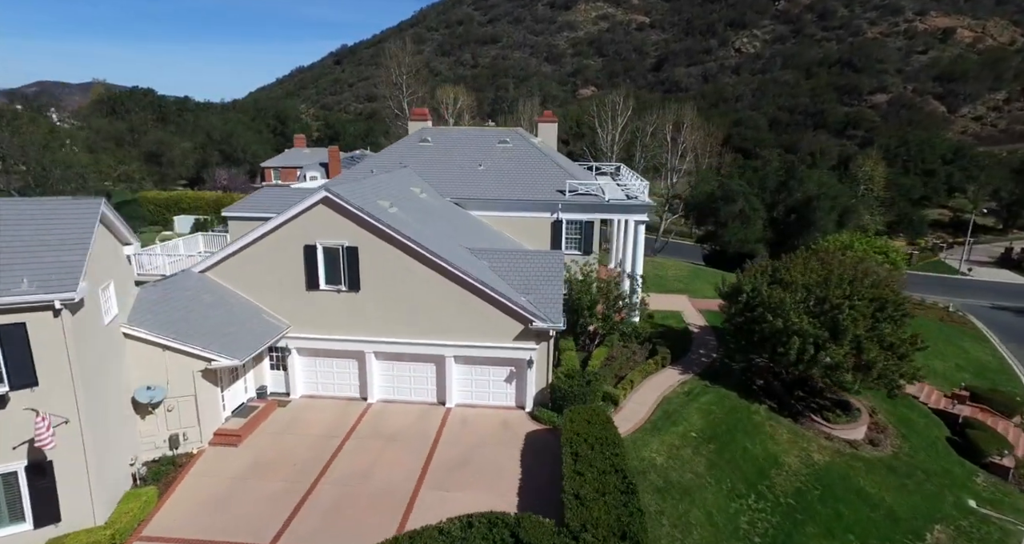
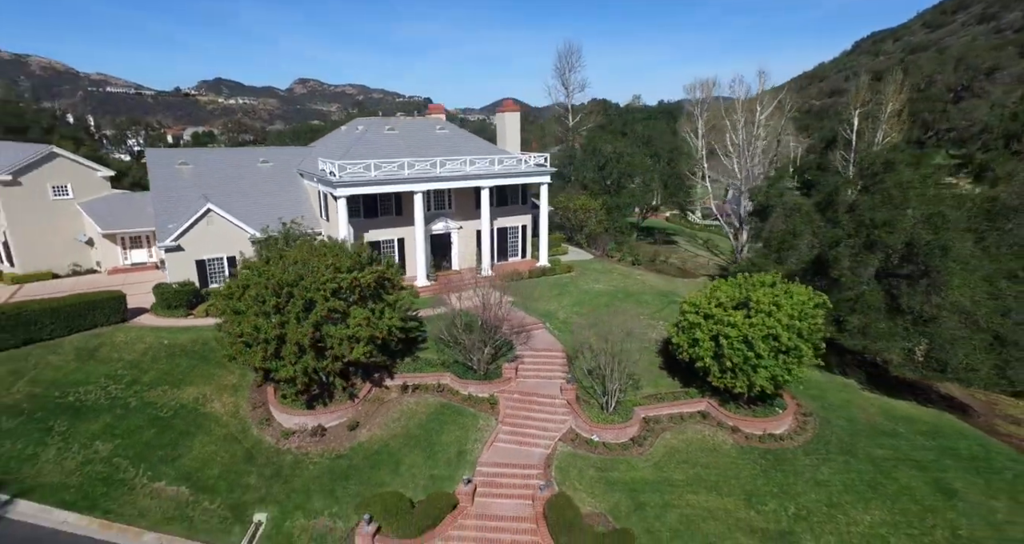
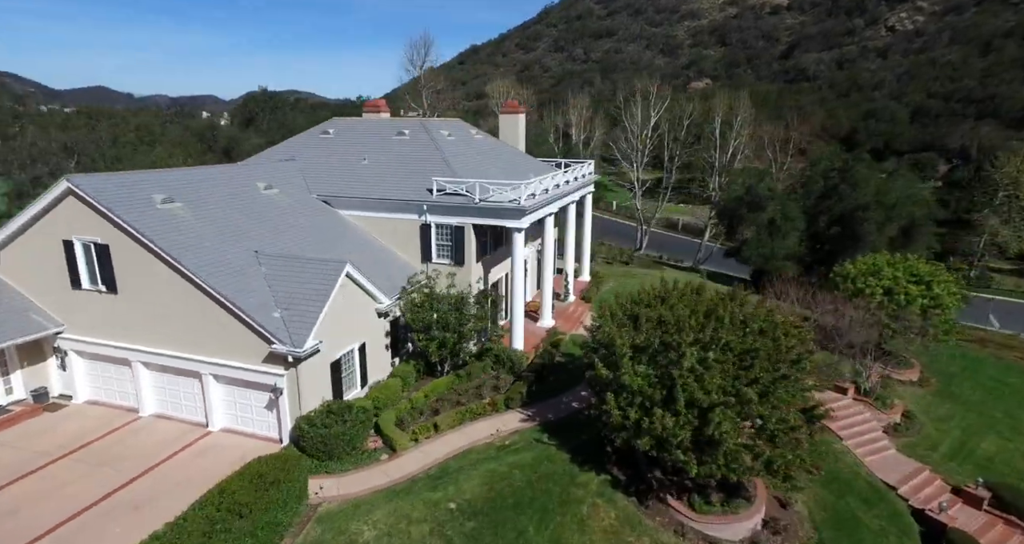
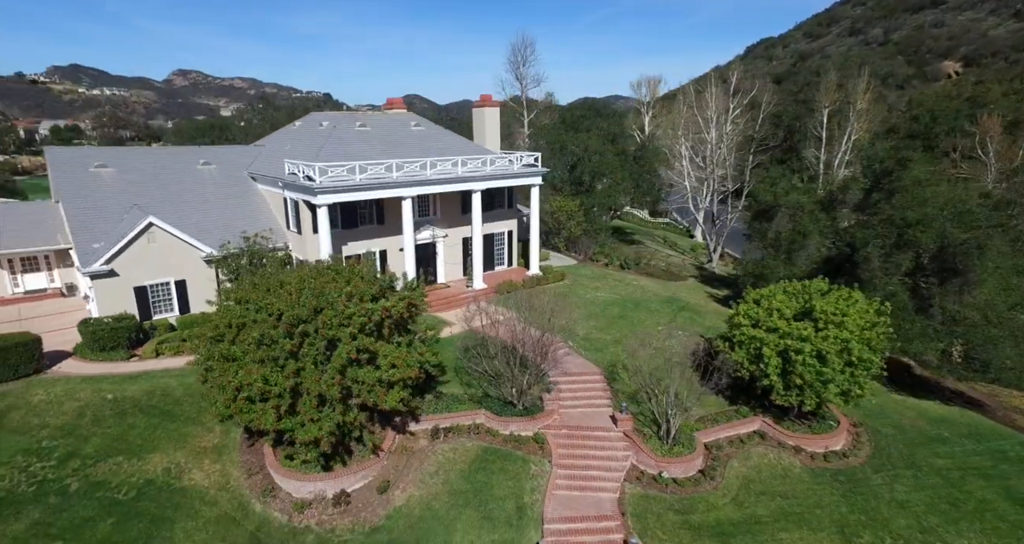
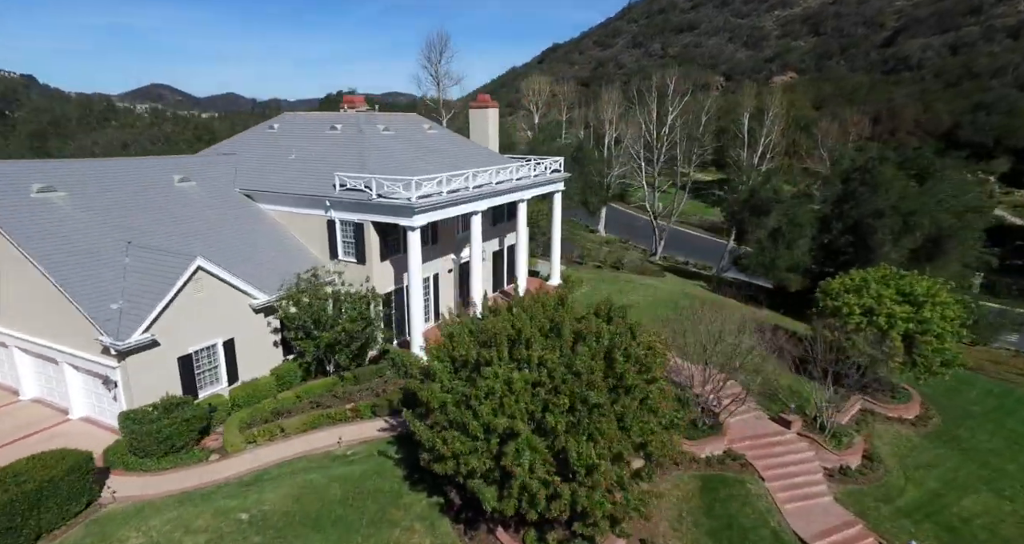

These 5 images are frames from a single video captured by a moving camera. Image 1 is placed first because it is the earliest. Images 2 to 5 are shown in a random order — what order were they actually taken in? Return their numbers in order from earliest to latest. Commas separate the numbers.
3, 5, 4, 2
